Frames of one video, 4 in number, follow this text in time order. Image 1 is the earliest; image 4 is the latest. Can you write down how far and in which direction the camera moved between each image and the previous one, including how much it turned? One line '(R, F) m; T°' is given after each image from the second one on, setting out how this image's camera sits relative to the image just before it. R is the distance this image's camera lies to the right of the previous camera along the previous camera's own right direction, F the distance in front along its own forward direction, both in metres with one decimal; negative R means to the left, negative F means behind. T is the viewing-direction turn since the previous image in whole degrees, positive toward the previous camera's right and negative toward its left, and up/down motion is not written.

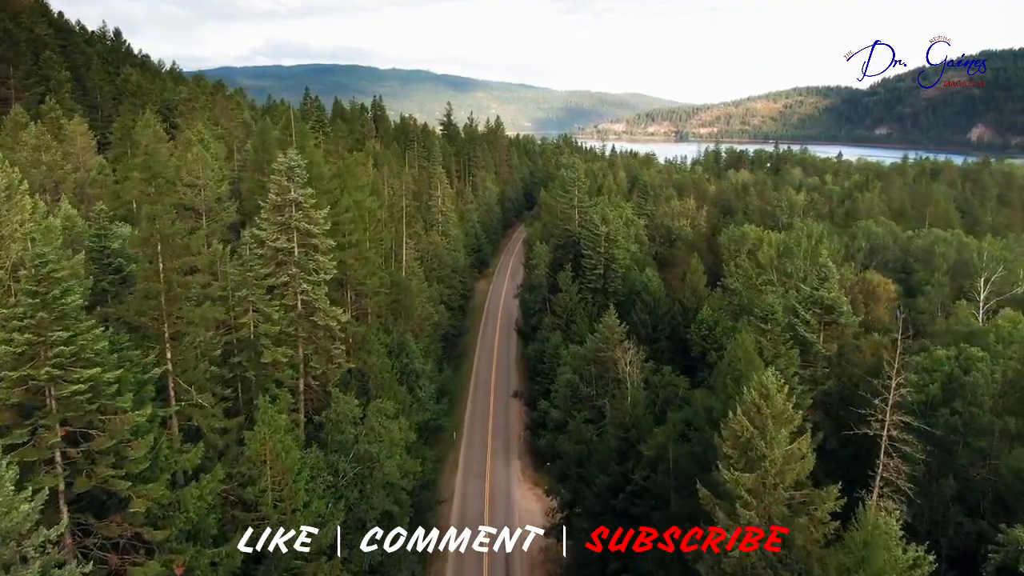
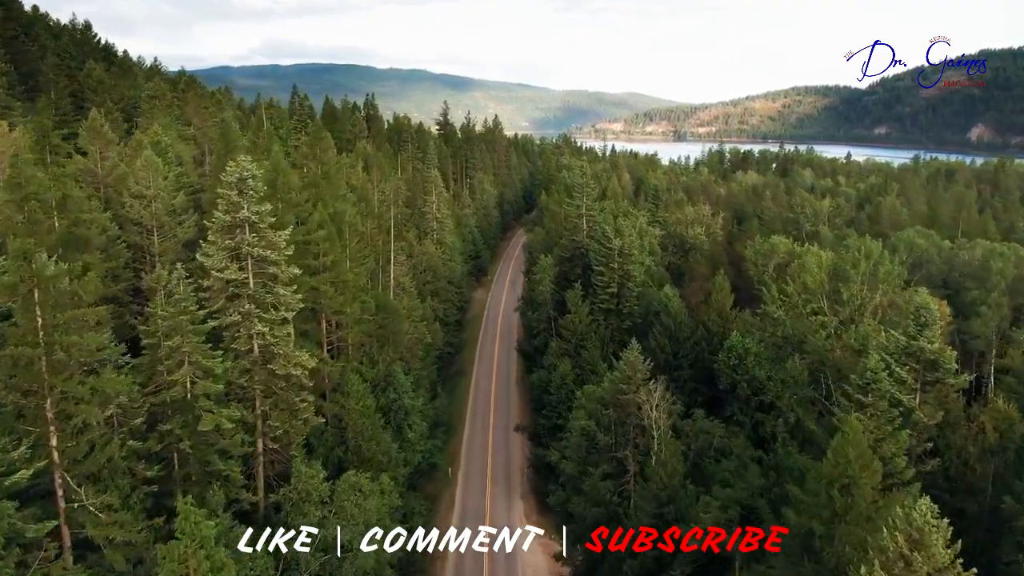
(-0.5, +7.0) m; 0°
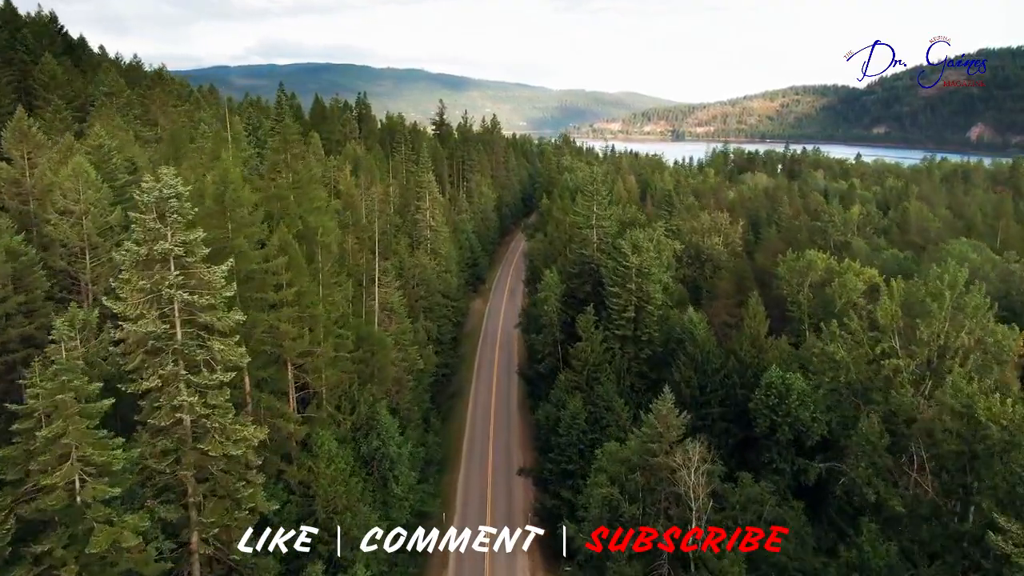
(-0.4, +7.0) m; 0°
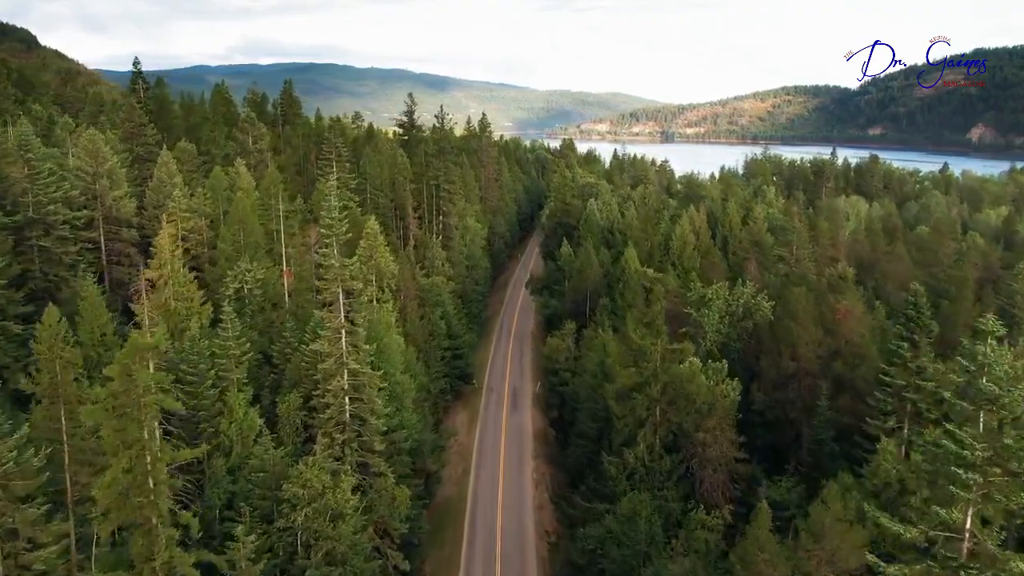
(-2.5, +46.2) m; +1°
